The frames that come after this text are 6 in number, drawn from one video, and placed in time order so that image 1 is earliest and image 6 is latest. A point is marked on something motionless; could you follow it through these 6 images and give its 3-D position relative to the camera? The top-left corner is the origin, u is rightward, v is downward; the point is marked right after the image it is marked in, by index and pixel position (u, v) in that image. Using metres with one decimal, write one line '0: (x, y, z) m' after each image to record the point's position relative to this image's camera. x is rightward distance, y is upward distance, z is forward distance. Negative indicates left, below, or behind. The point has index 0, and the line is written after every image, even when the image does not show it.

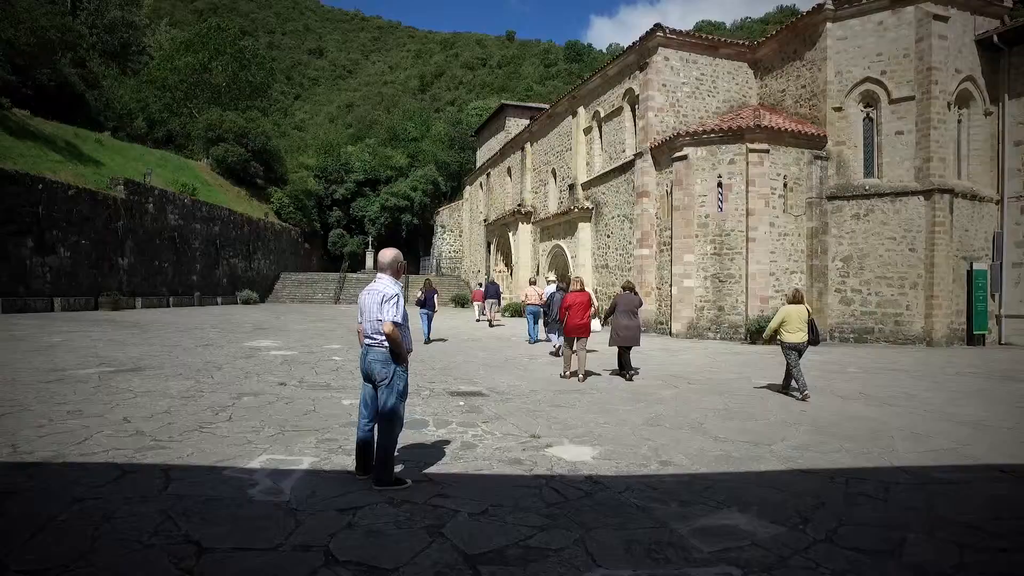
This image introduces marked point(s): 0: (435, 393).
0: (-0.9, -1.3, +6.7) m
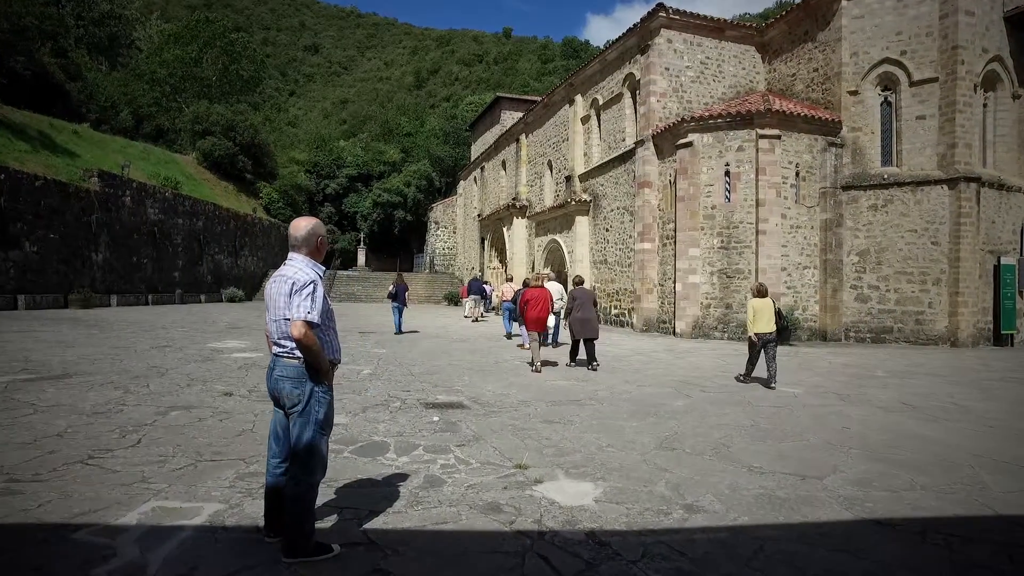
0: (-1.1, -1.2, +5.7) m
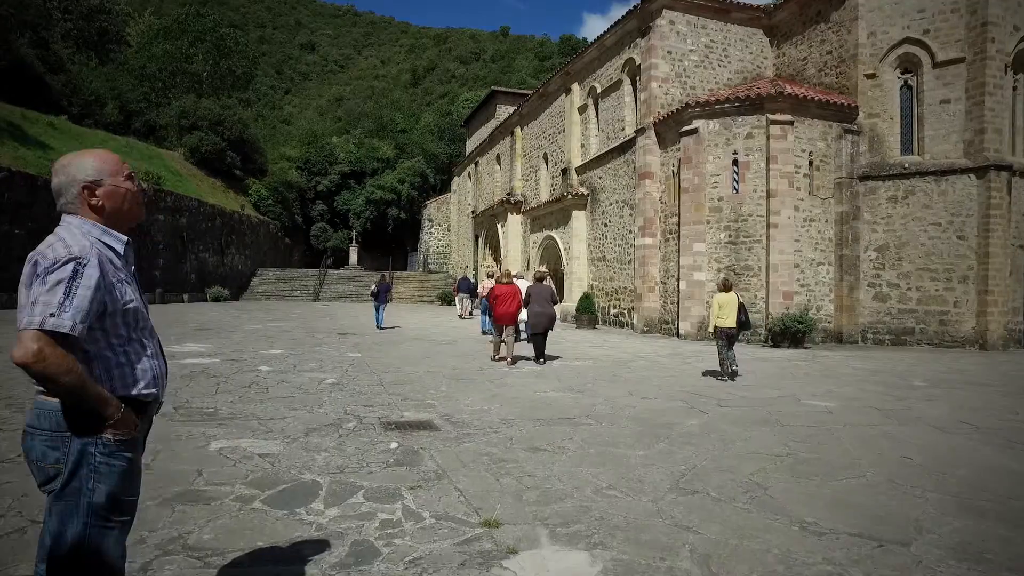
0: (-1.2, -1.1, +4.7) m
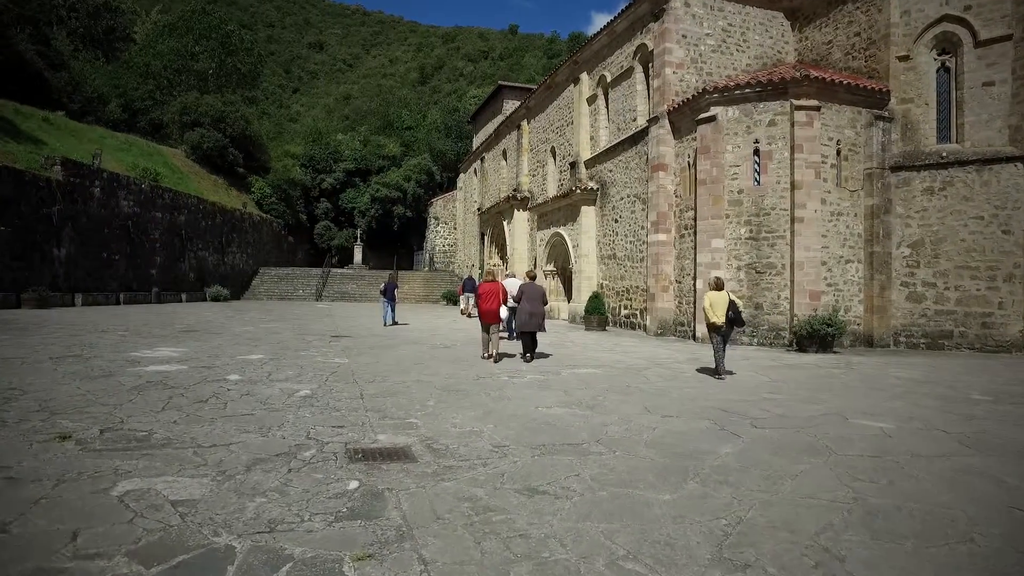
0: (-1.3, -1.1, +3.8) m
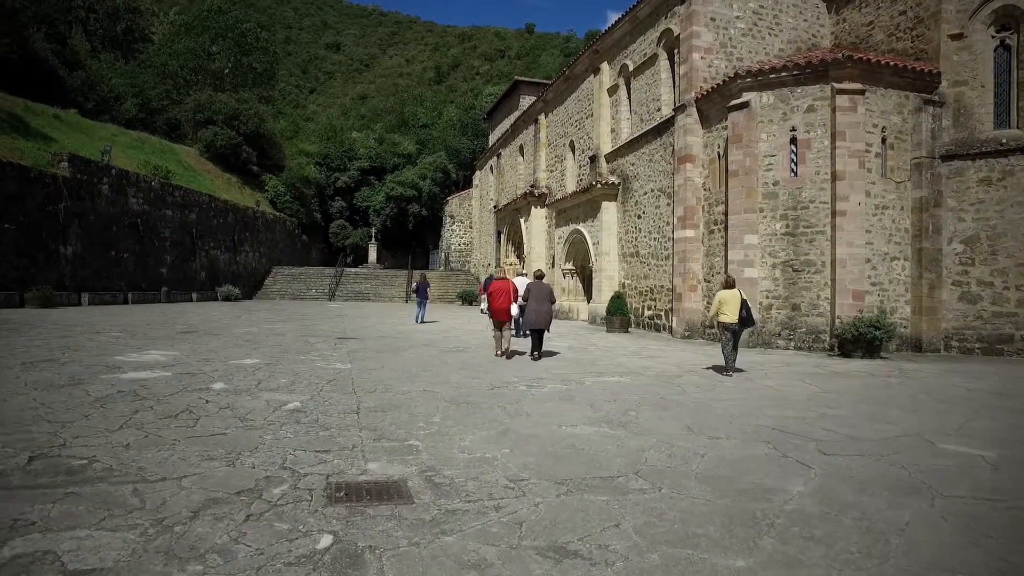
0: (-1.2, -1.1, +3.1) m
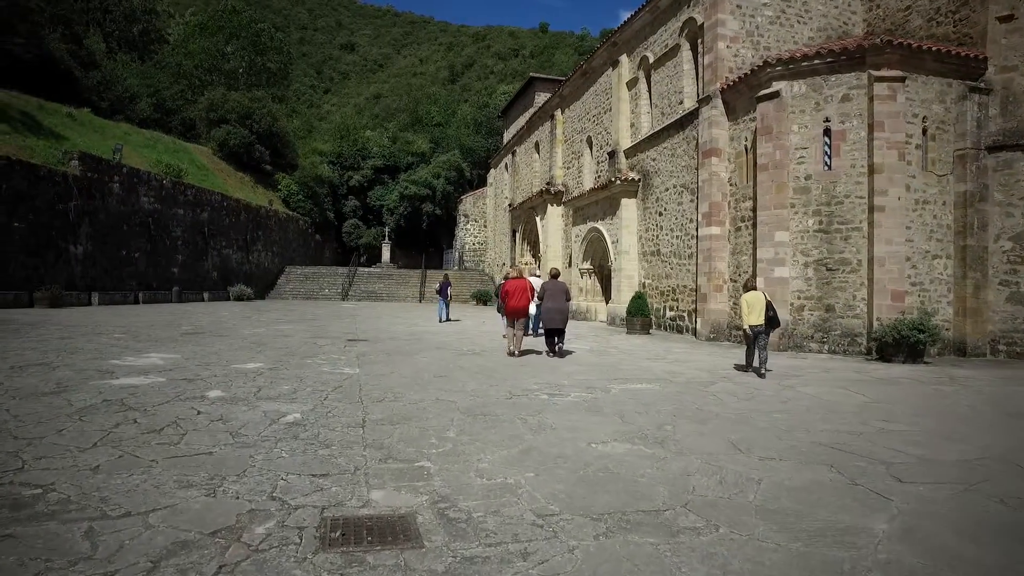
0: (-1.0, -1.1, +2.6) m
